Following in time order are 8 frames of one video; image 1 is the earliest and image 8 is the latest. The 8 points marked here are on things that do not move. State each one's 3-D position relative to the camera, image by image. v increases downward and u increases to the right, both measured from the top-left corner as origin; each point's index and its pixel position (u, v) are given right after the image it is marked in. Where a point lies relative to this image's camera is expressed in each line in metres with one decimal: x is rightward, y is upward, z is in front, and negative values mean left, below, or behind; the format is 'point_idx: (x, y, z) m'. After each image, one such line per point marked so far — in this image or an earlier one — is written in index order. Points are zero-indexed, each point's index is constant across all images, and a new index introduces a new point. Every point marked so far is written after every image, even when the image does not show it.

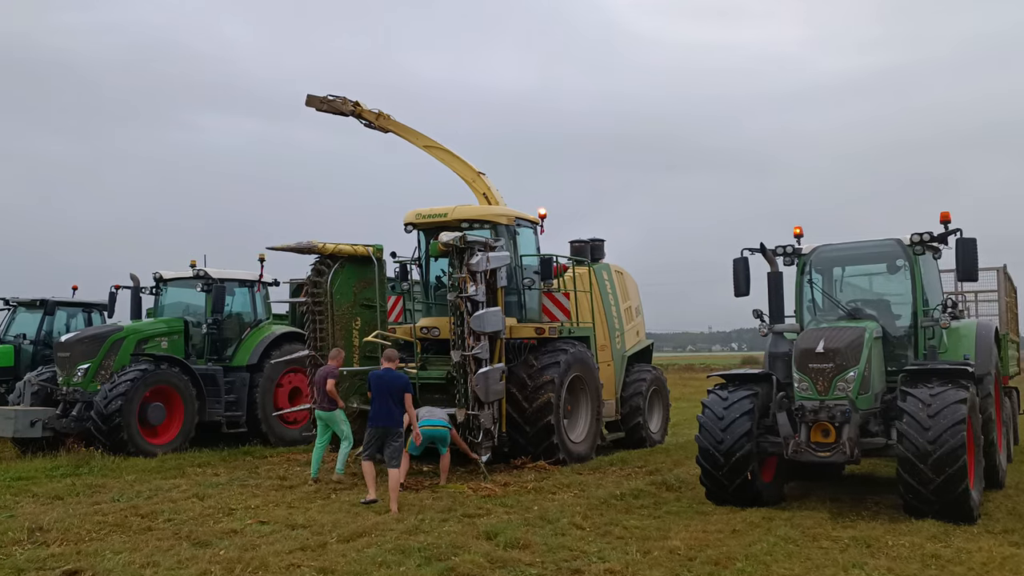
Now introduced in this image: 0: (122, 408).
0: (-4.1, -1.3, +9.8) m
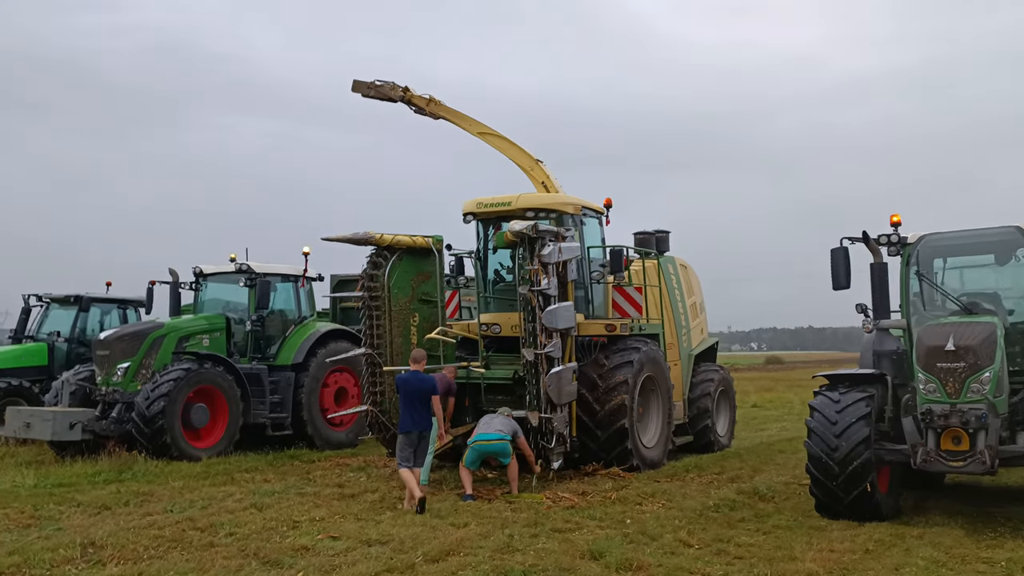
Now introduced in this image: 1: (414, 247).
0: (-3.4, -1.2, +9.2) m
1: (-0.9, +0.4, +8.9) m
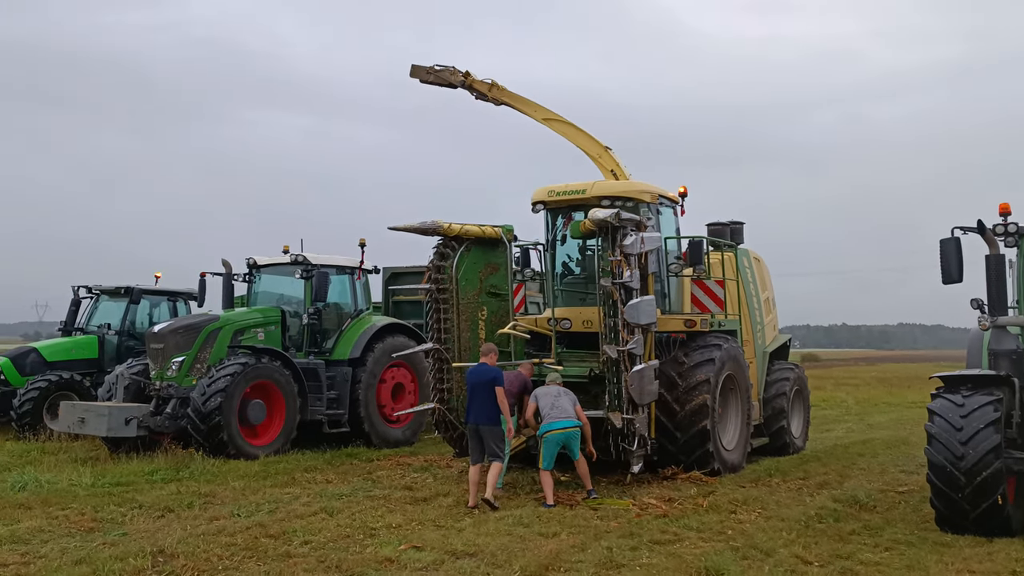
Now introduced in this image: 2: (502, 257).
0: (-2.8, -1.1, +8.9) m
1: (-0.2, +0.5, +8.4) m
2: (-0.1, +0.3, +8.6) m
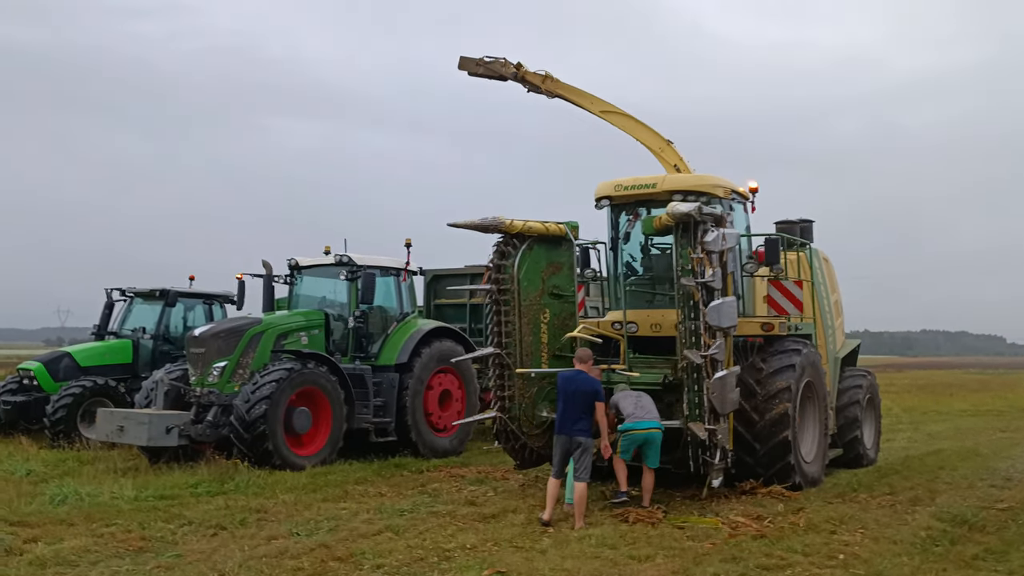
0: (-2.2, -1.1, +8.4) m
1: (+0.3, +0.5, +7.9) m
2: (+0.5, +0.3, +8.1) m
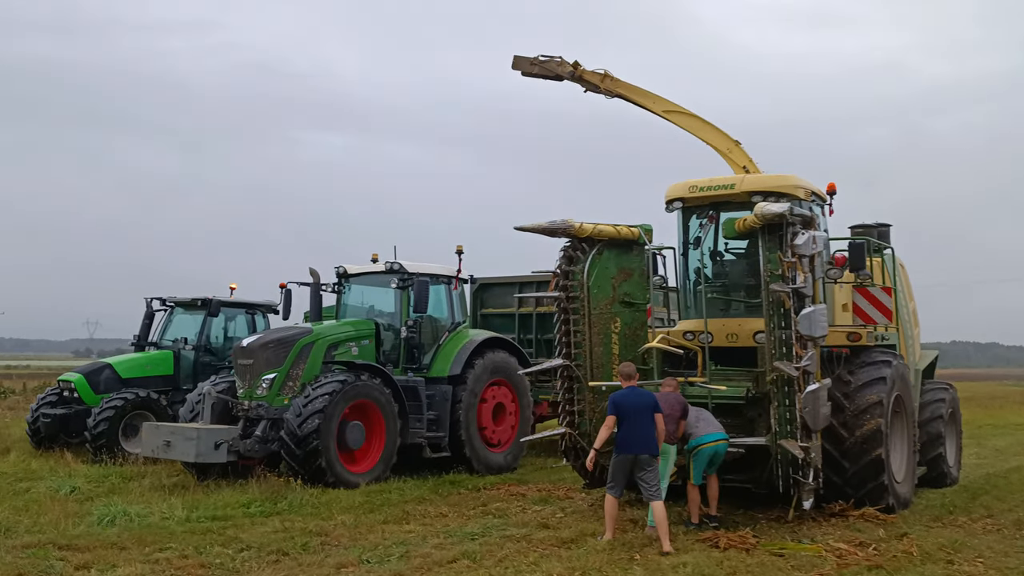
0: (-1.6, -1.2, +8.0) m
1: (+0.8, +0.4, +7.4) m
2: (+1.0, +0.2, +7.6) m
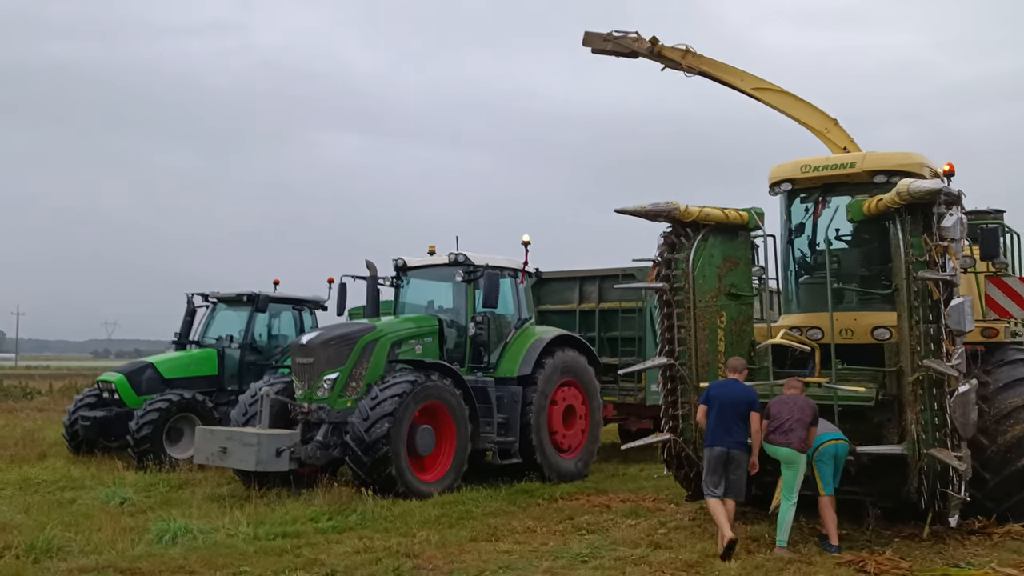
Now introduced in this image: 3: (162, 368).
0: (-1.0, -1.1, +7.3) m
1: (+1.5, +0.5, +6.7) m
2: (+1.7, +0.3, +6.9) m
3: (-3.8, -0.9, +10.0) m
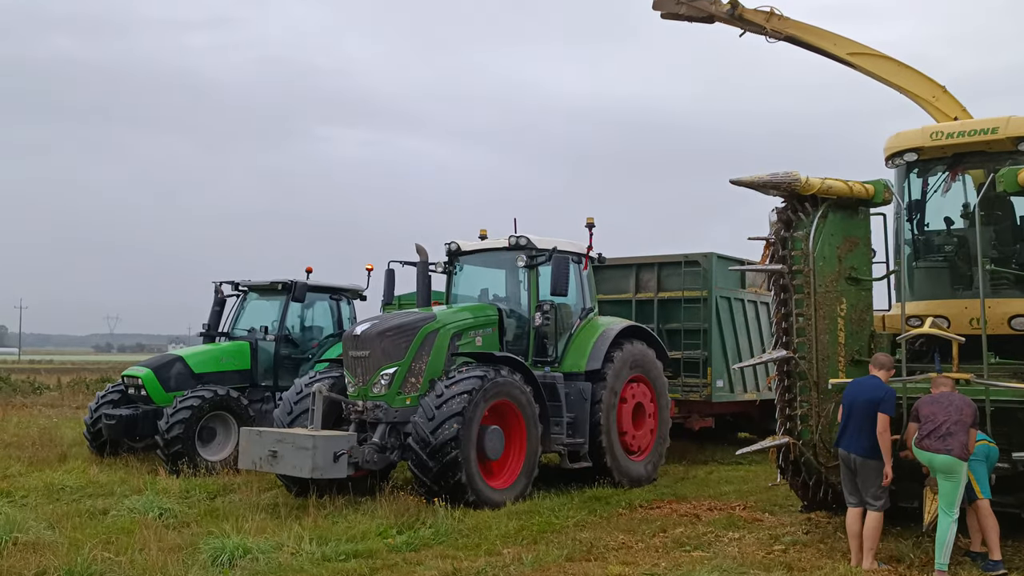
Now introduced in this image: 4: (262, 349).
0: (-0.4, -1.0, +6.5) m
1: (+2.1, +0.6, +5.9) m
2: (+2.3, +0.4, +6.0) m
3: (-3.2, -0.7, +9.2) m
4: (-2.6, -0.6, +9.6) m
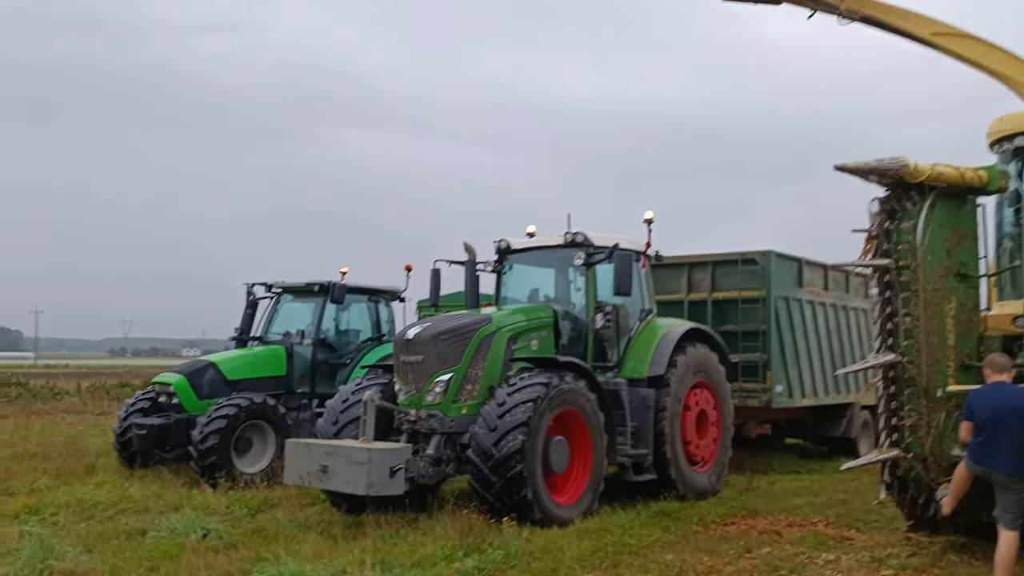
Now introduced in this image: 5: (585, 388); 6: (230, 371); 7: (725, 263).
0: (+0.1, -1.0, +6.0) m
1: (+2.5, +0.6, +5.3) m
2: (+2.7, +0.4, +5.5) m
3: (-2.7, -0.7, +8.7) m
4: (-2.1, -0.6, +9.2) m
5: (+0.5, -0.7, +6.7) m
6: (-2.6, -0.8, +8.7) m
7: (+2.3, +0.3, +9.9) m
